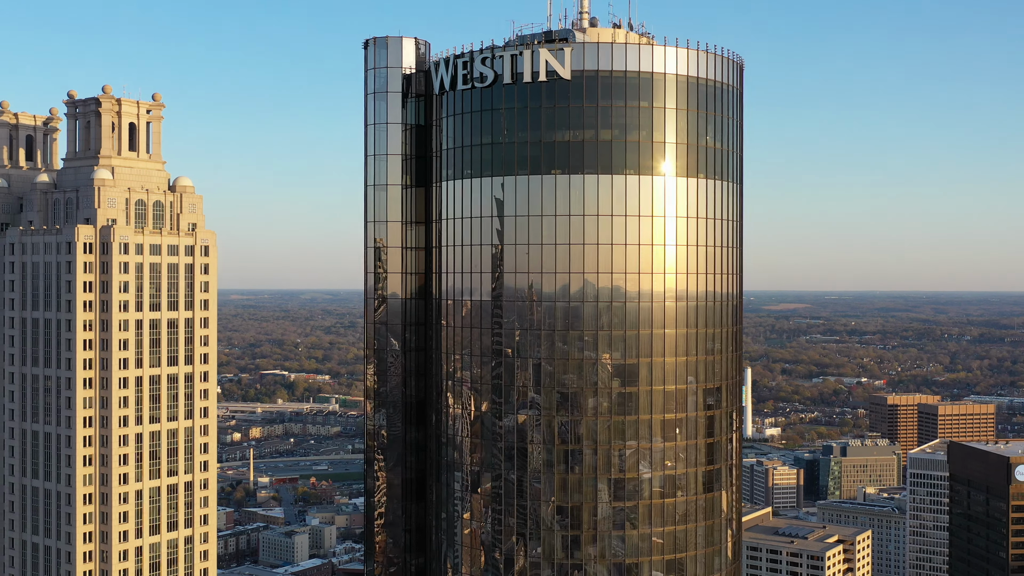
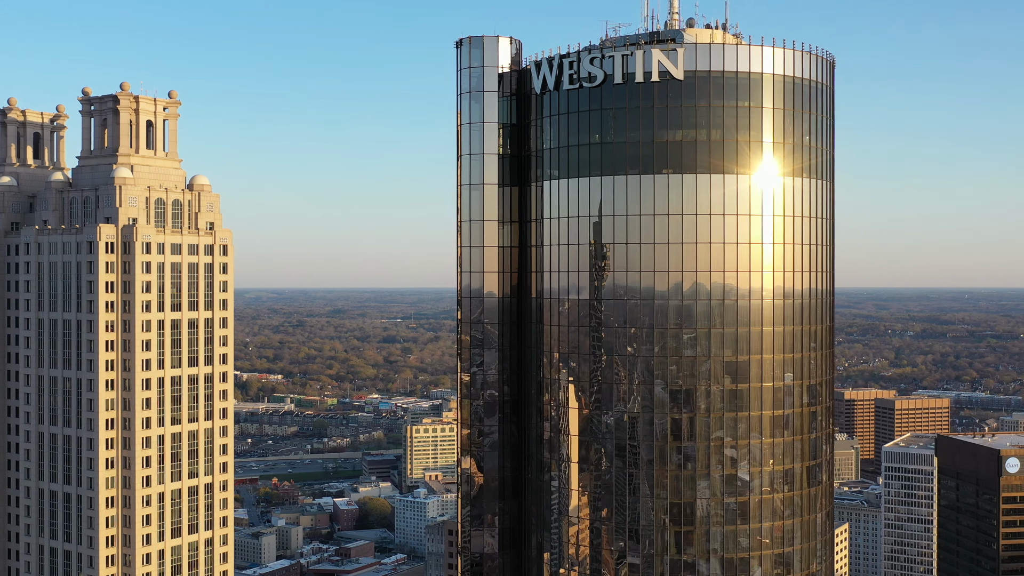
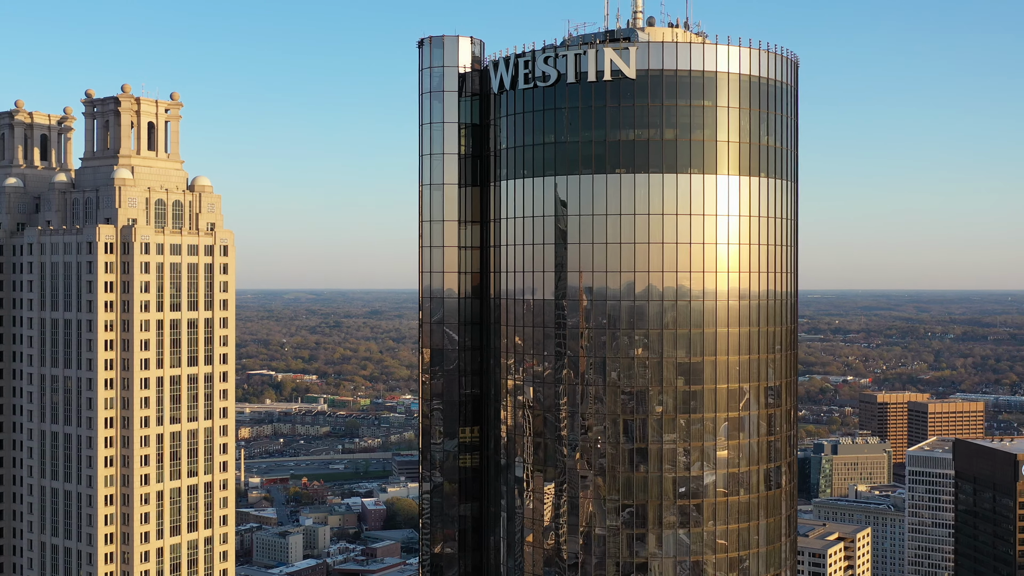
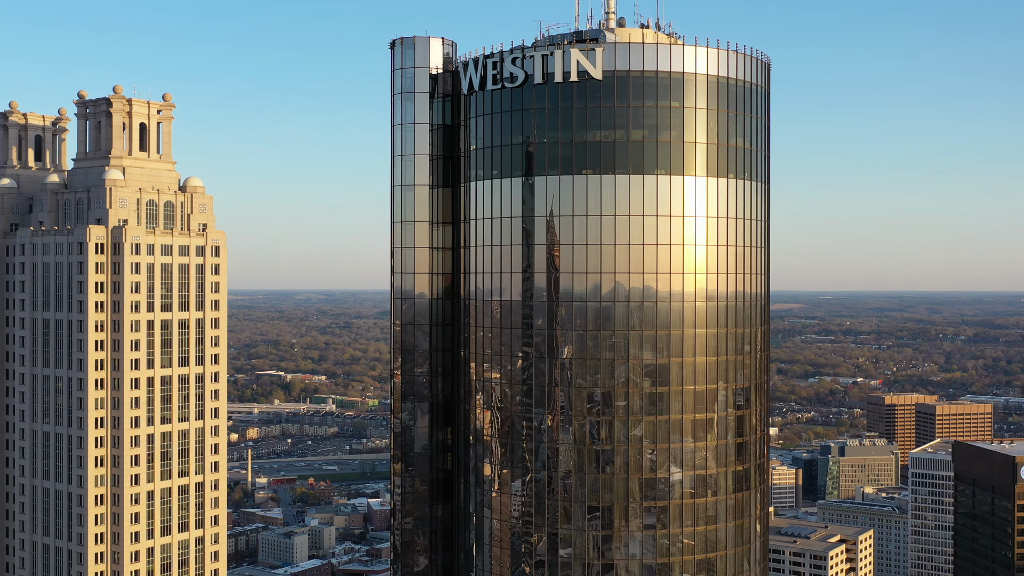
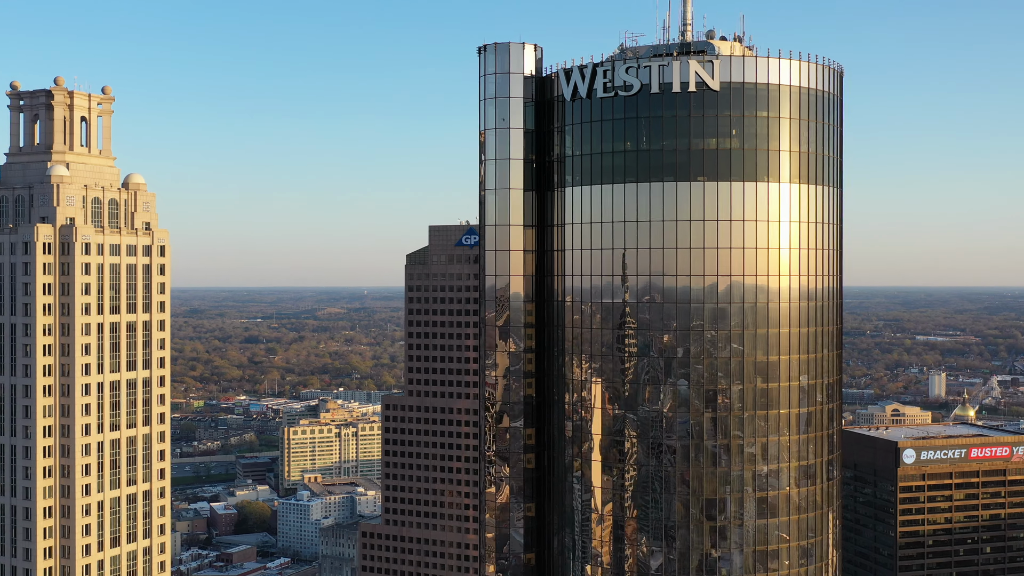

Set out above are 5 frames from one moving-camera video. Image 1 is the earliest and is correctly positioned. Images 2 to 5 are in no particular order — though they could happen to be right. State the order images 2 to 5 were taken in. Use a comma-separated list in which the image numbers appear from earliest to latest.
4, 3, 2, 5
